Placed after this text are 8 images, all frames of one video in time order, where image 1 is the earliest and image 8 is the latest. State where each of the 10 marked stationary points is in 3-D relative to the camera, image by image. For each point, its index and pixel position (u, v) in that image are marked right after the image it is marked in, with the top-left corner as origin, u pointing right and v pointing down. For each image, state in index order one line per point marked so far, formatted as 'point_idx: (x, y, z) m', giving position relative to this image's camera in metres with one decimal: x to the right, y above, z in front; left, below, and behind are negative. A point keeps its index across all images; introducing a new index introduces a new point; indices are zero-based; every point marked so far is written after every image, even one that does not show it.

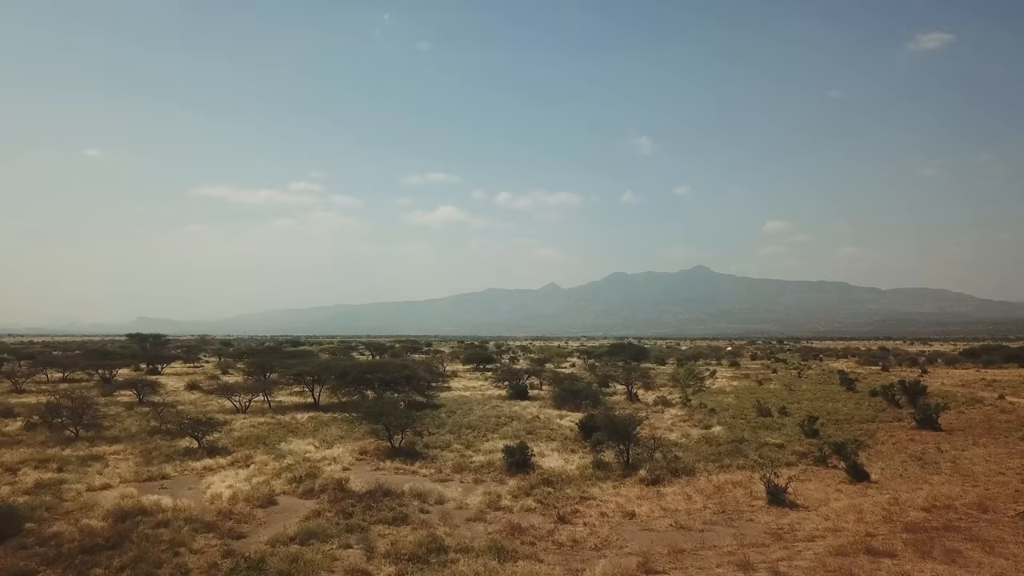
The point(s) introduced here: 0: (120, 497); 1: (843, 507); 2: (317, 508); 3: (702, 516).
0: (-14.6, -7.8, +17.9) m
1: (+12.3, -8.2, +17.9) m
2: (-7.0, -7.9, +17.3) m
3: (+6.9, -8.2, +17.4) m
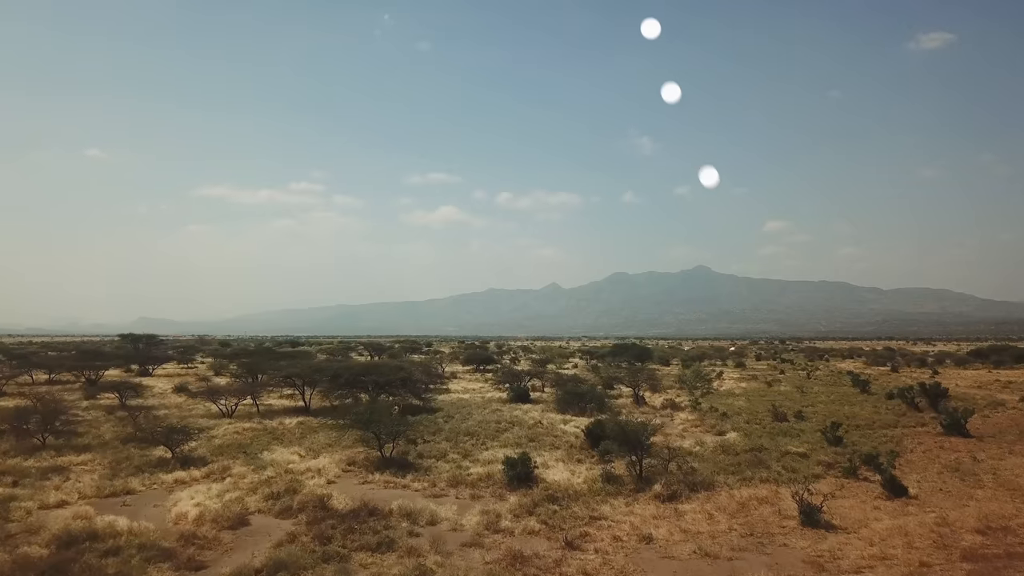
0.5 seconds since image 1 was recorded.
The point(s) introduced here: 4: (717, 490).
0: (-14.6, -7.6, +15.9) m
1: (+12.3, -8.0, +15.8) m
2: (-7.0, -7.7, +15.3) m
3: (+6.9, -8.0, +15.4) m
4: (+8.2, -8.1, +19.3) m
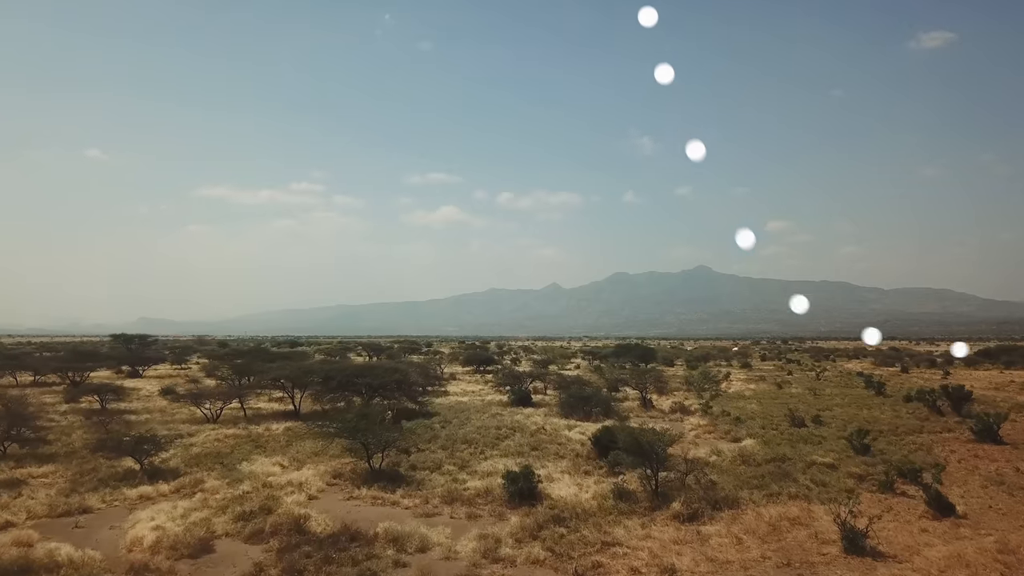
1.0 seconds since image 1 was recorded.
0: (-14.5, -7.4, +13.9) m
1: (+12.4, -7.8, +13.8) m
2: (-7.0, -7.5, +13.3) m
3: (+7.0, -7.8, +13.3) m
4: (+8.3, -7.9, +17.3) m
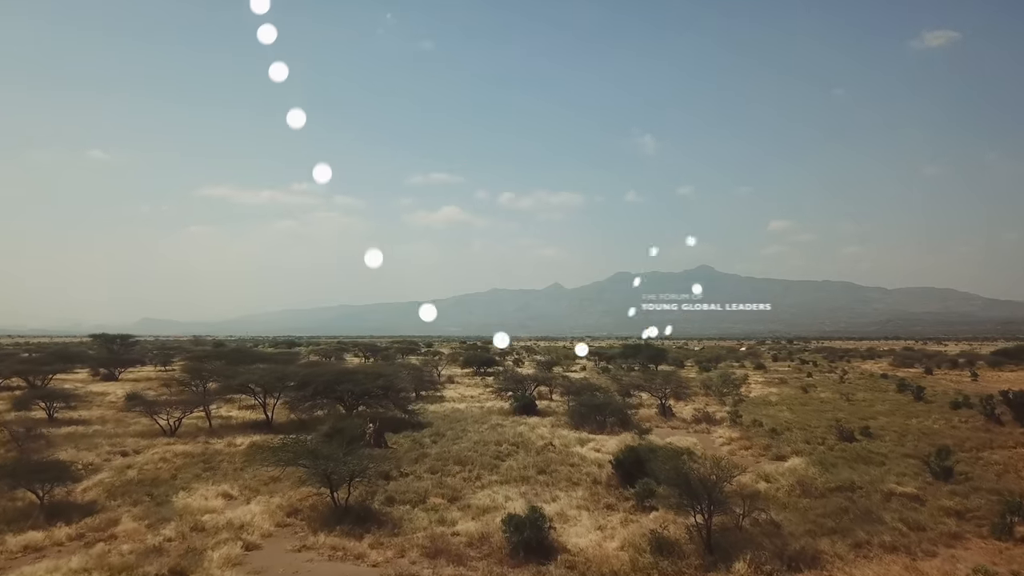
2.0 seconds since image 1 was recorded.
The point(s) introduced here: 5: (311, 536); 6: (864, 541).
0: (-14.5, -7.0, +9.4) m
1: (+12.4, -7.2, +9.2) m
2: (-6.9, -7.1, +8.8) m
3: (+7.0, -7.3, +8.8) m
4: (+8.4, -7.4, +12.7) m
5: (-6.3, -7.7, +14.9) m
6: (+10.4, -7.5, +14.2) m
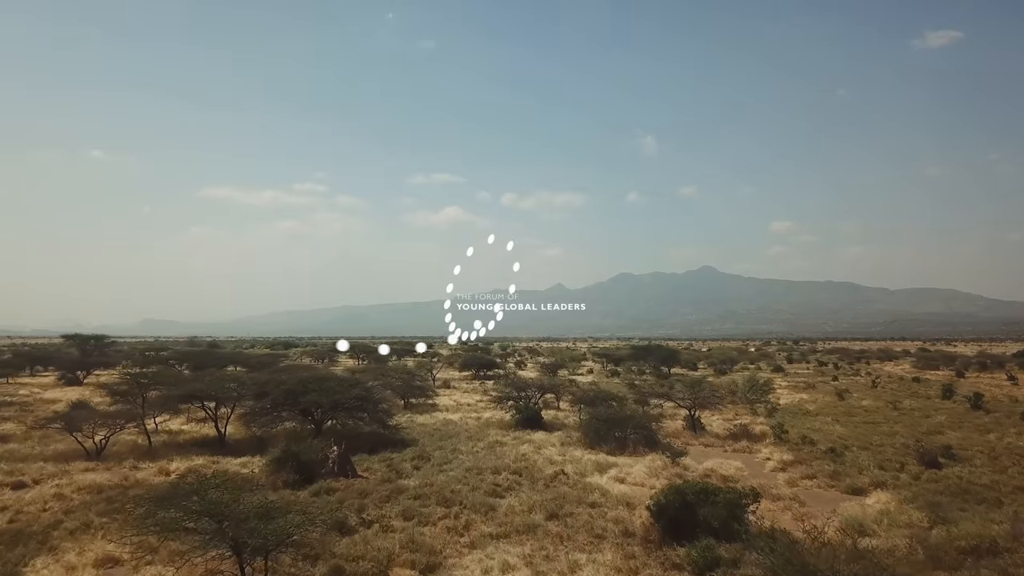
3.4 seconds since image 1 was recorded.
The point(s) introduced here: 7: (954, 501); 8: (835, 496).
0: (-14.5, -6.4, +4.0) m
1: (+12.4, -6.6, +3.7) m
2: (-6.9, -6.5, +3.3) m
3: (+7.0, -6.7, +3.3) m
4: (+8.4, -6.8, +7.2) m
5: (-6.3, -7.1, +9.5) m
6: (+10.4, -6.9, +8.7) m
7: (+16.1, -7.7, +17.5) m
8: (+12.6, -7.9, +18.6) m
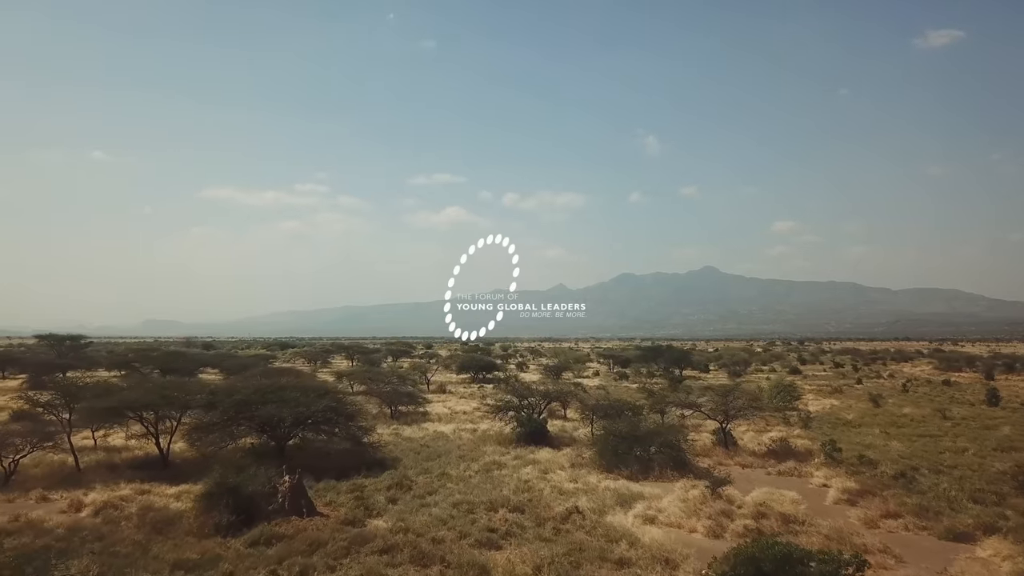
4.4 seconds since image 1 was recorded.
0: (-14.5, -5.9, -0.4) m
1: (+12.4, -6.1, -0.8) m
2: (-7.0, -6.0, -1.1) m
3: (+6.9, -6.2, -1.2) m
4: (+8.3, -6.3, +2.7) m
5: (-6.3, -6.6, +5.0) m
6: (+10.4, -6.4, +4.2) m
7: (+16.1, -7.3, +13.0) m
8: (+12.6, -7.4, +14.1) m
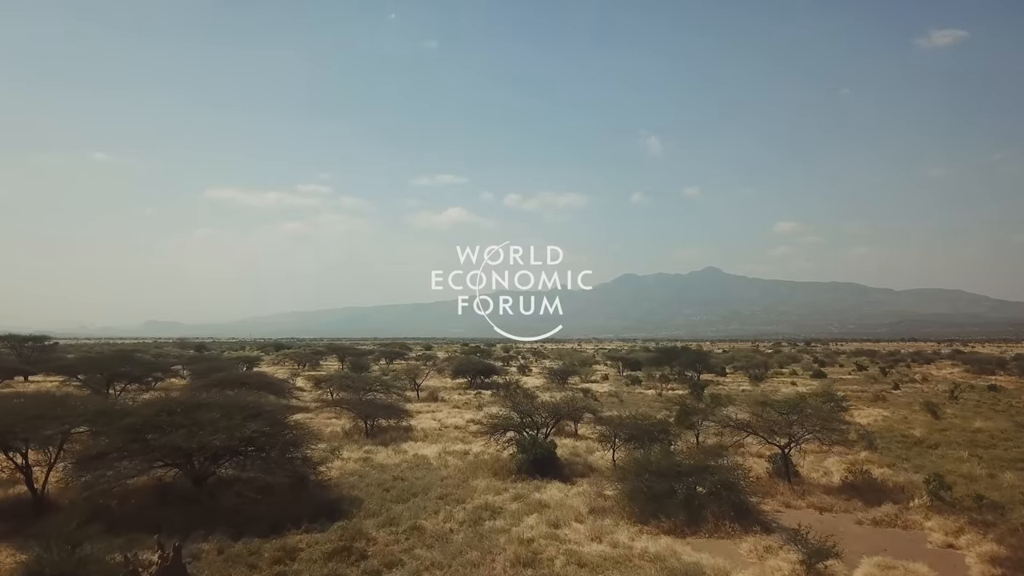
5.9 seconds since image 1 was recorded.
0: (-14.7, -5.3, -6.3) m
1: (+12.2, -5.5, -6.8) m
2: (-7.1, -5.4, -7.0) m
3: (+6.8, -5.6, -7.2) m
4: (+8.2, -5.7, -3.3) m
5: (-6.4, -6.0, -0.9) m
6: (+10.2, -5.8, -1.8) m
7: (+16.0, -6.6, +7.0) m
8: (+12.5, -6.8, +8.1) m
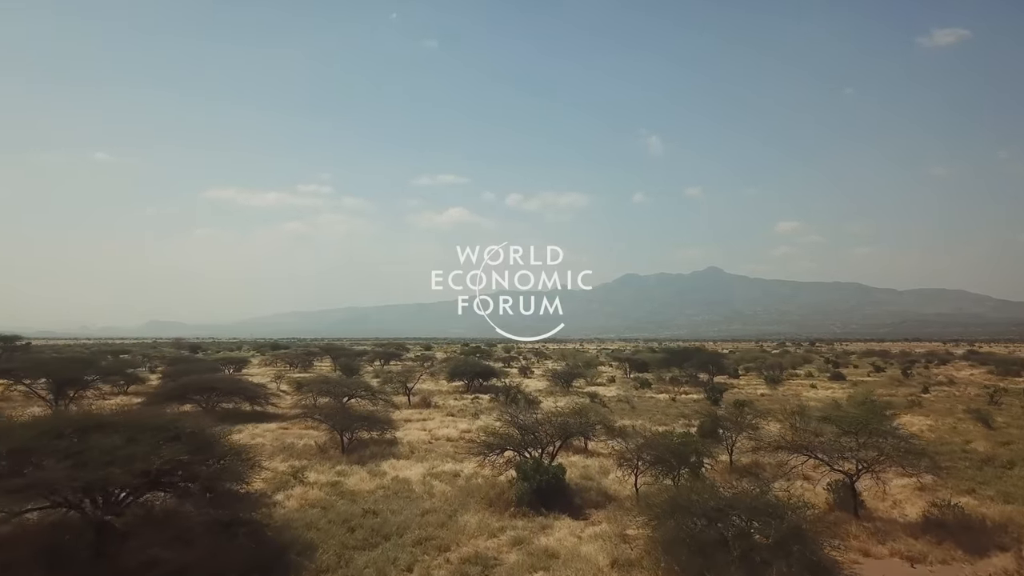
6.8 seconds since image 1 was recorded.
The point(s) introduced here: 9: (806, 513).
0: (-14.8, -4.9, -10.3) m
1: (+12.1, -5.1, -10.9) m
2: (-7.3, -4.9, -11.0) m
3: (+6.7, -5.2, -11.2) m
4: (+8.1, -5.3, -7.3) m
5: (-6.5, -5.6, -4.9) m
6: (+10.1, -5.3, -5.9) m
7: (+15.9, -6.2, +2.9) m
8: (+12.4, -6.4, +4.0) m
9: (+8.8, -6.9, +14.5) m
